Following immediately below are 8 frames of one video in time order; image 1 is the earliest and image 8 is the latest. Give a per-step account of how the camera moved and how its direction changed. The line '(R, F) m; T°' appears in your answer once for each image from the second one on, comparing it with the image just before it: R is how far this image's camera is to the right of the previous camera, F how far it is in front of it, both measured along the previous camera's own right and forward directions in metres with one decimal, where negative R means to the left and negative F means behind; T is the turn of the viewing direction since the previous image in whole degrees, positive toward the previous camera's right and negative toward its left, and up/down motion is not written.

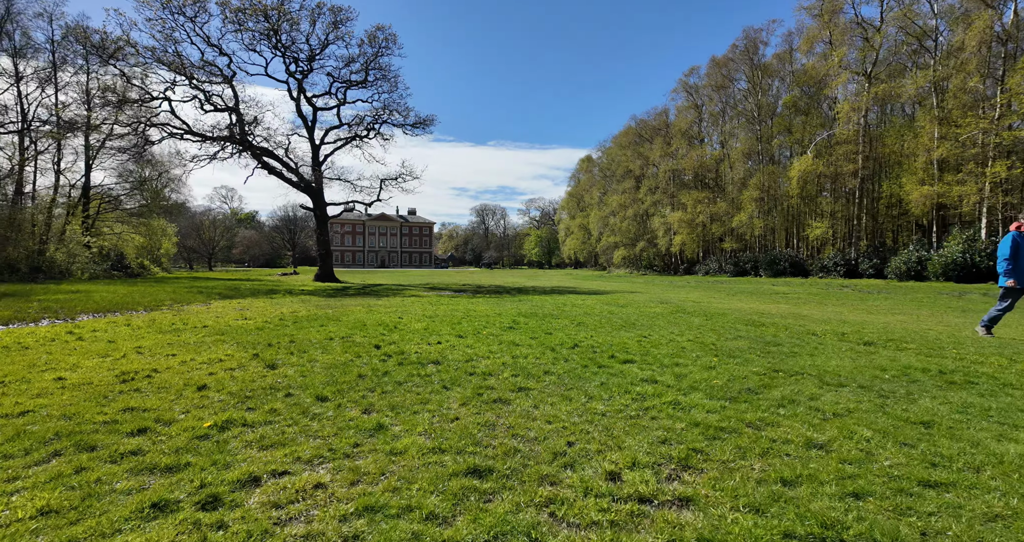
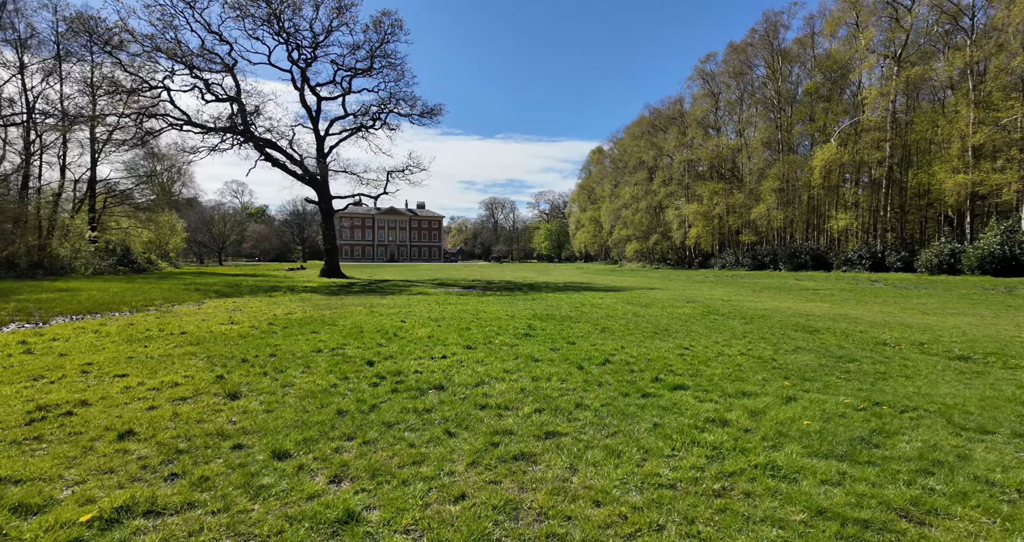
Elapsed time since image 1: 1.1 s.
(-0.1, +1.5) m; -1°
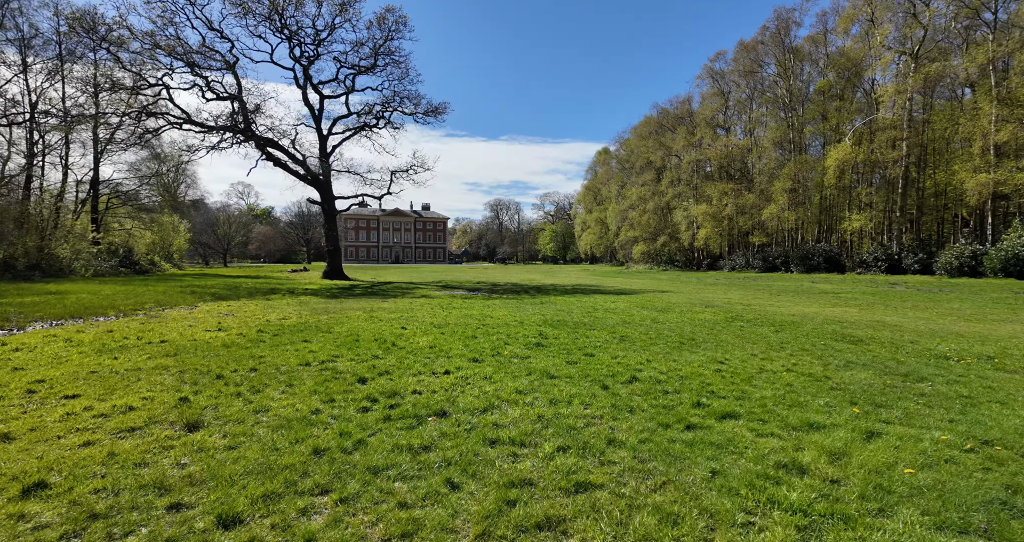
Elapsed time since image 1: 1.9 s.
(-0.1, +1.0) m; -1°
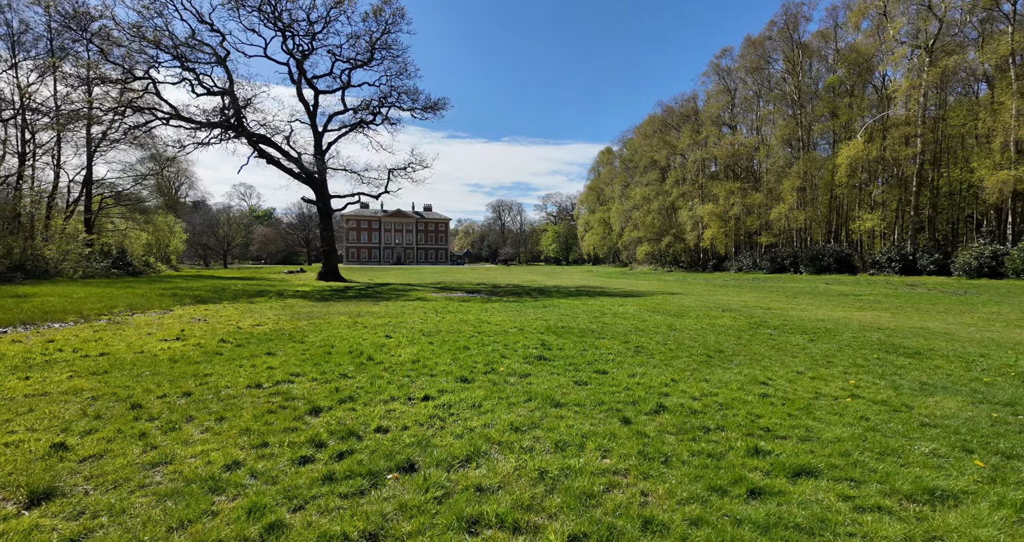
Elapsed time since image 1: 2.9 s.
(+0.1, +1.4) m; 0°
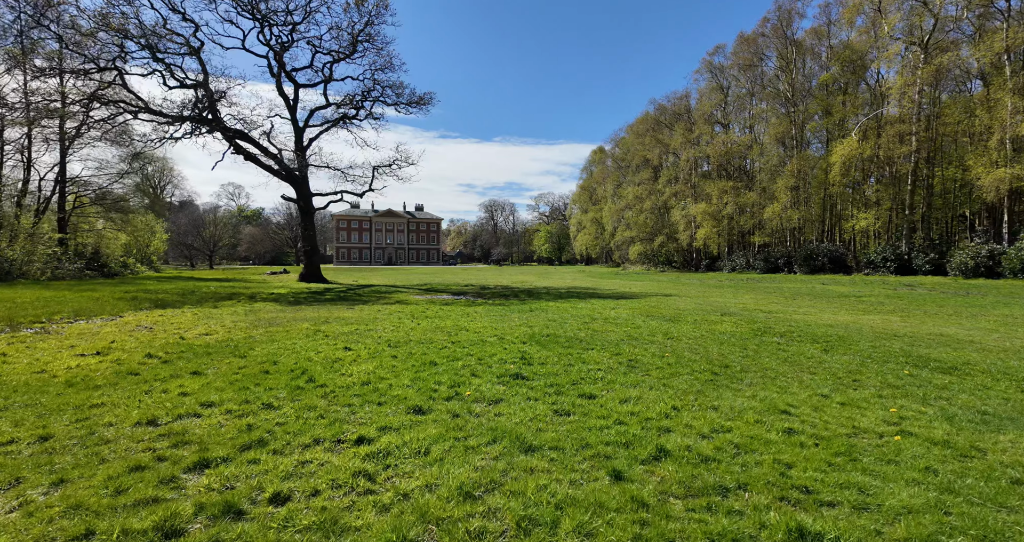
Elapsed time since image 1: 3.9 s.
(+0.3, +1.3) m; +1°
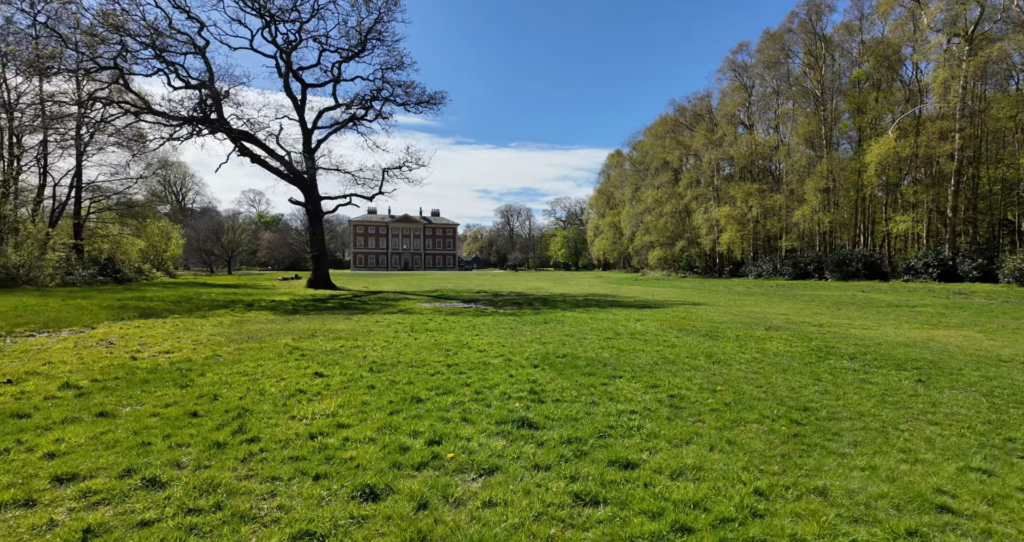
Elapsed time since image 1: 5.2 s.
(+0.1, +1.9) m; -2°
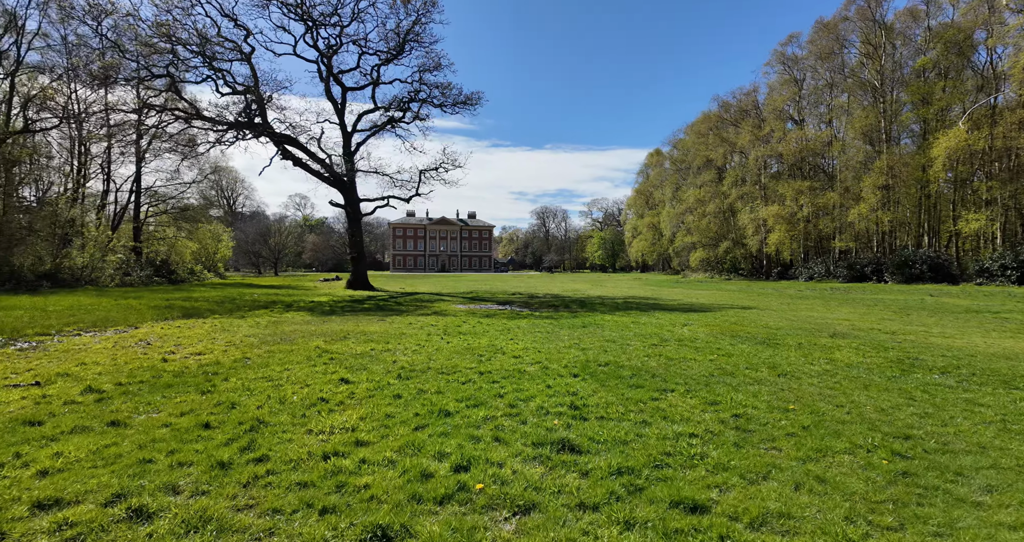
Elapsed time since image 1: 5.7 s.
(0.0, +0.7) m; -4°
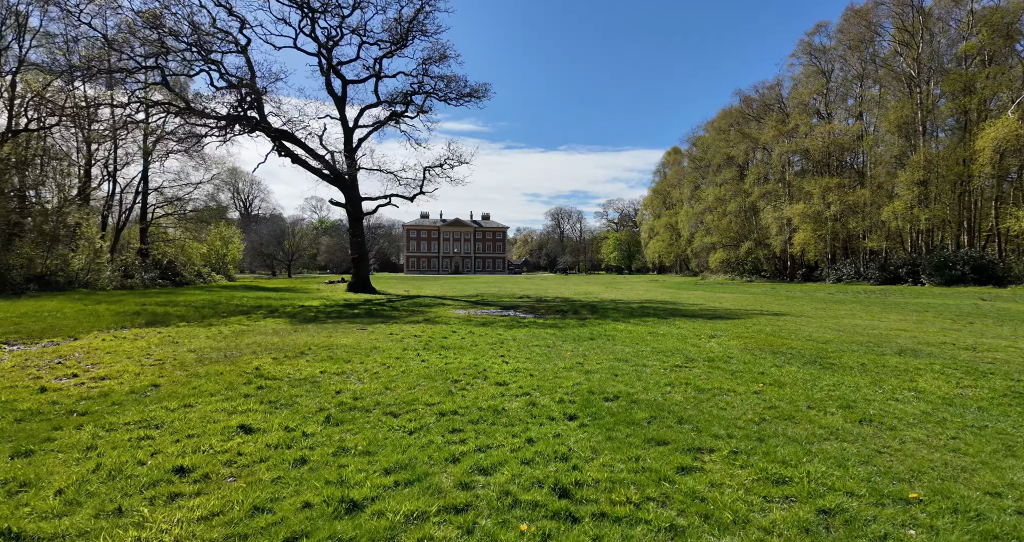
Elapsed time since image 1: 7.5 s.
(+0.5, +2.2) m; -2°
